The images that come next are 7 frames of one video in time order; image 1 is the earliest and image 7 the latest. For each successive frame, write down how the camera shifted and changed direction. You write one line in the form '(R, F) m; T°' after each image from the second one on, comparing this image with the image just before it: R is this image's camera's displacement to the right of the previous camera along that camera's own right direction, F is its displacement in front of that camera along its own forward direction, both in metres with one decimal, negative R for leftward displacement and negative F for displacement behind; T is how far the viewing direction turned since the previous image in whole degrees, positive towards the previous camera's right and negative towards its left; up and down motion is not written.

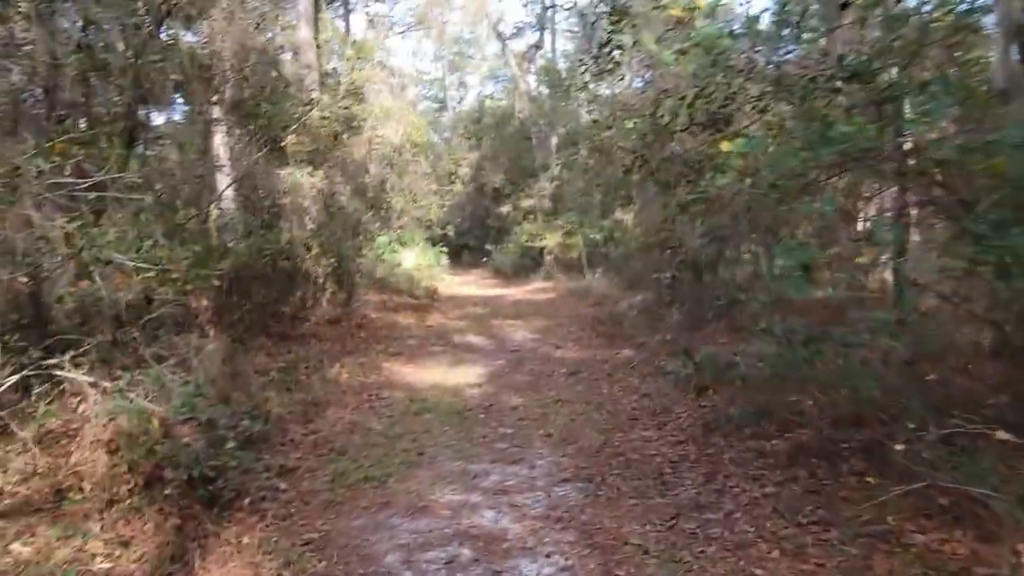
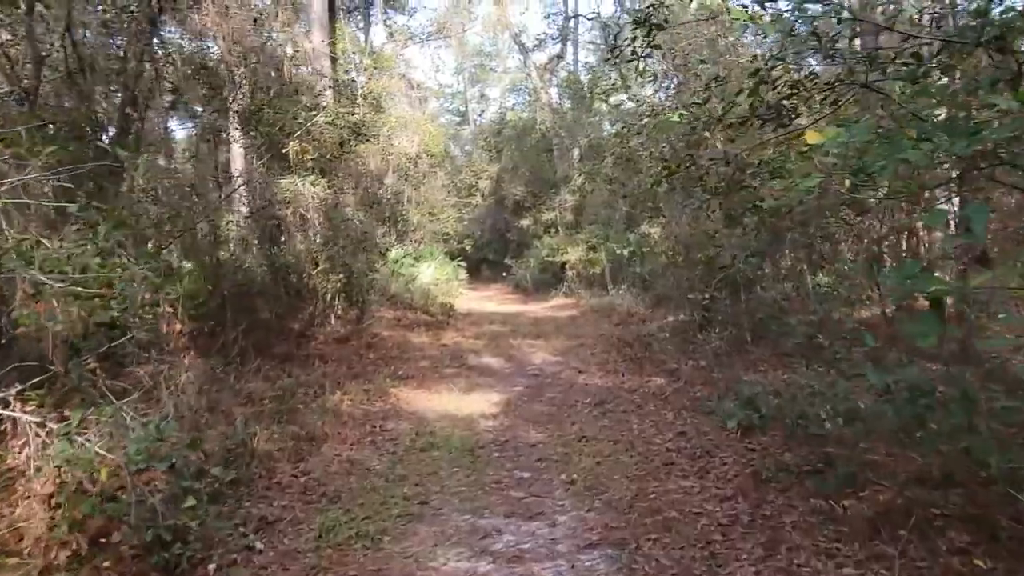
(0.0, +0.7) m; -2°
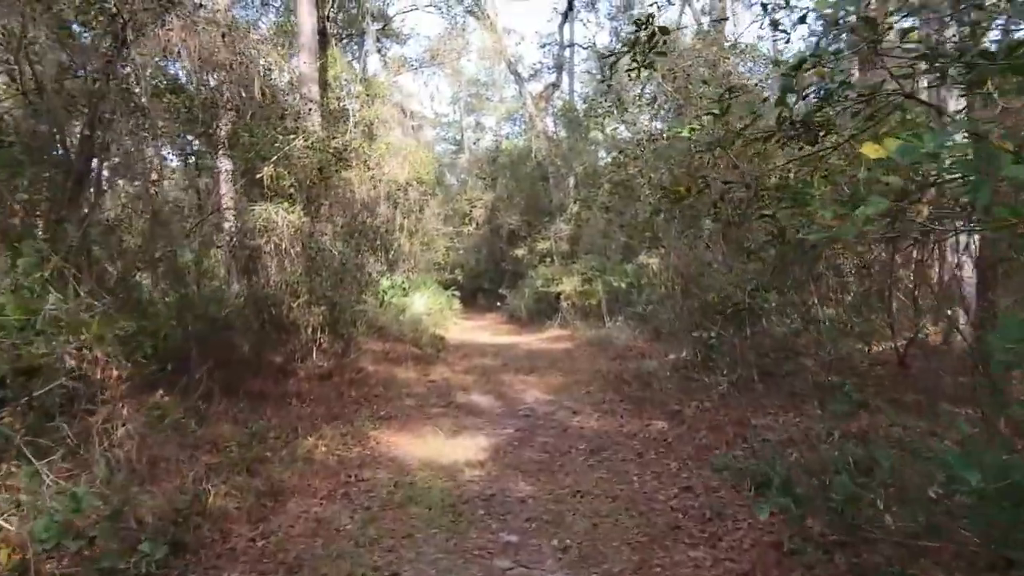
(+0.1, +0.5) m; 0°
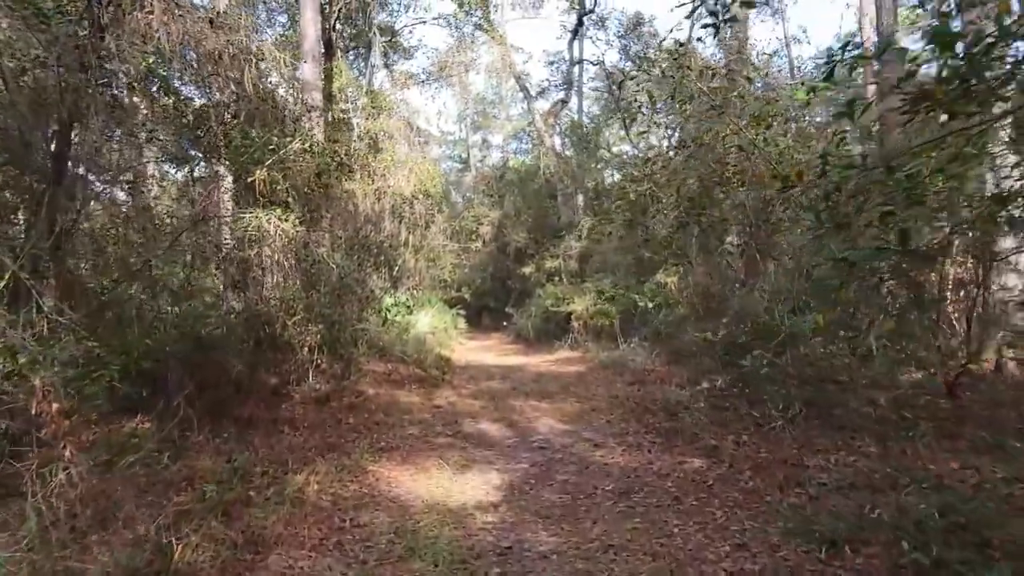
(-0.1, +0.7) m; 0°
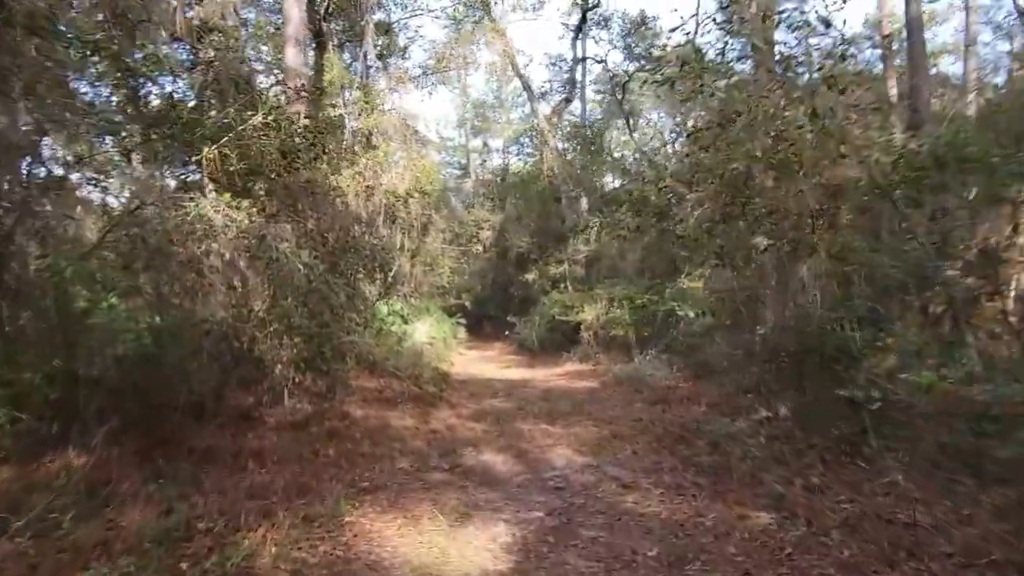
(-0.1, +1.2) m; 0°
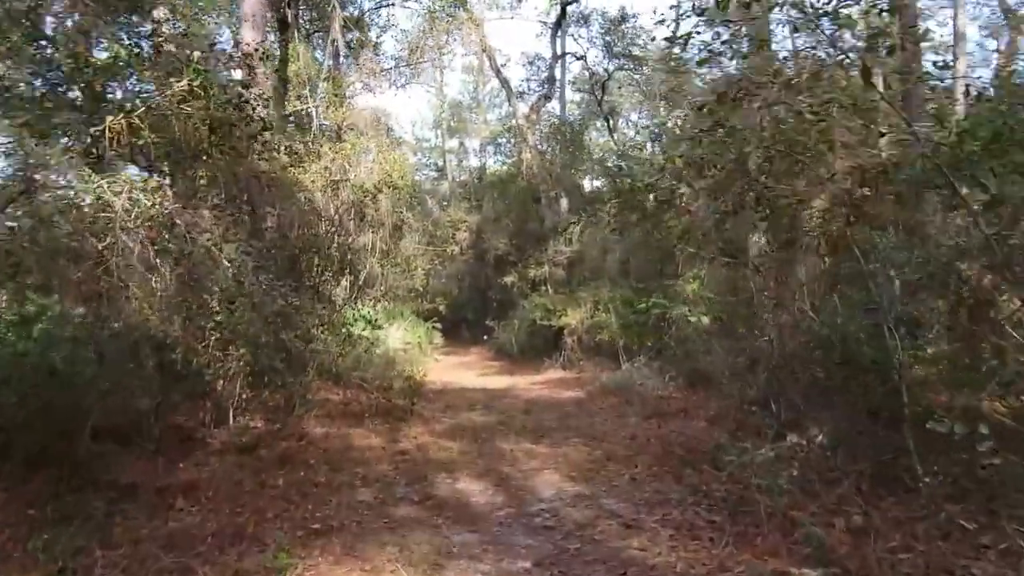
(0.0, +0.9) m; +2°
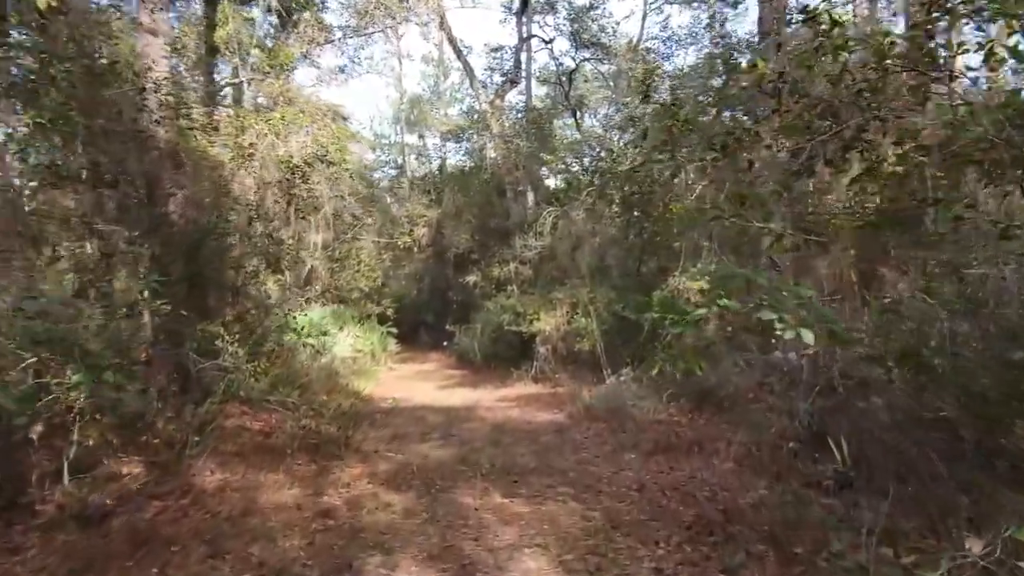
(0.0, +2.0) m; +3°
